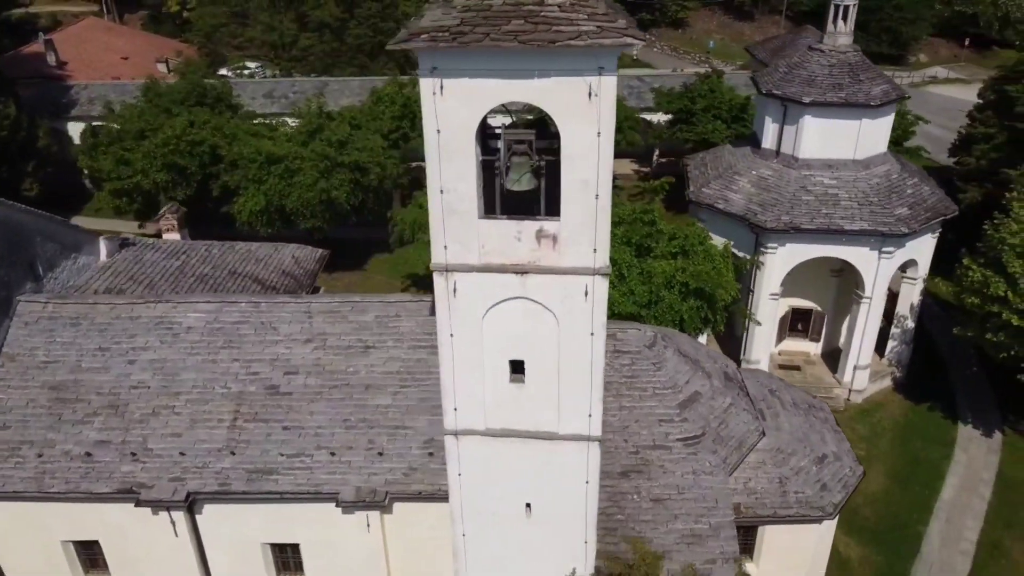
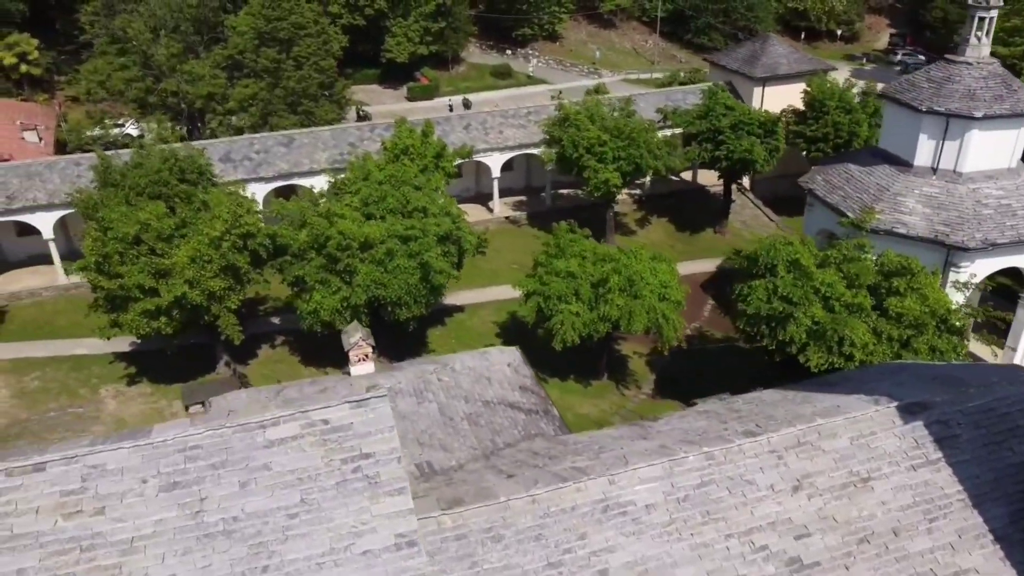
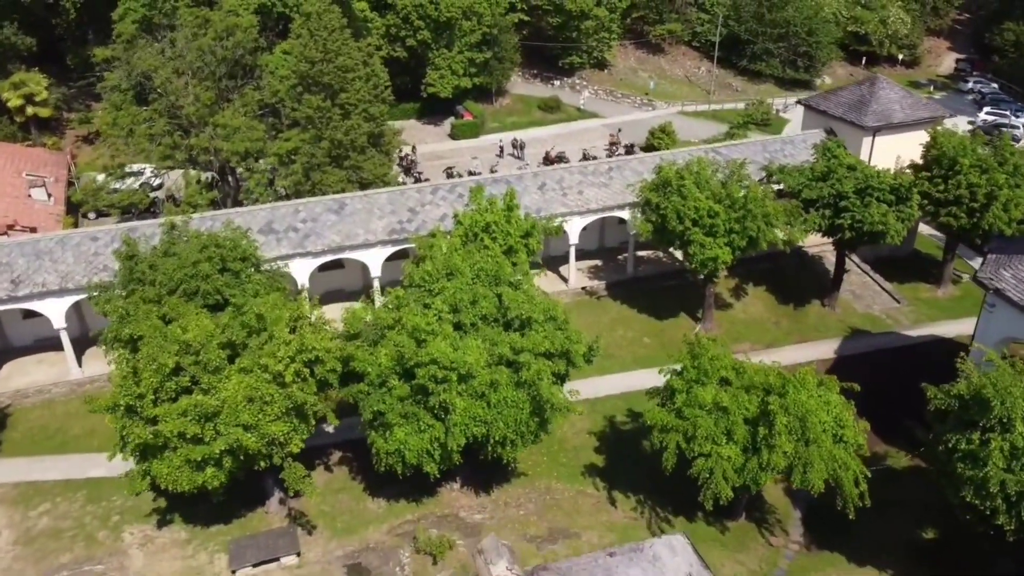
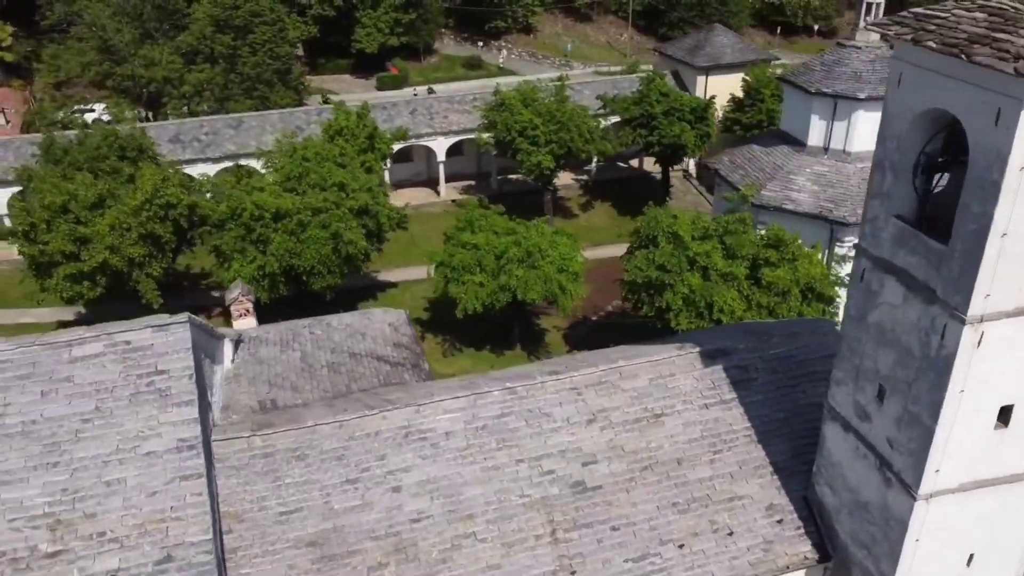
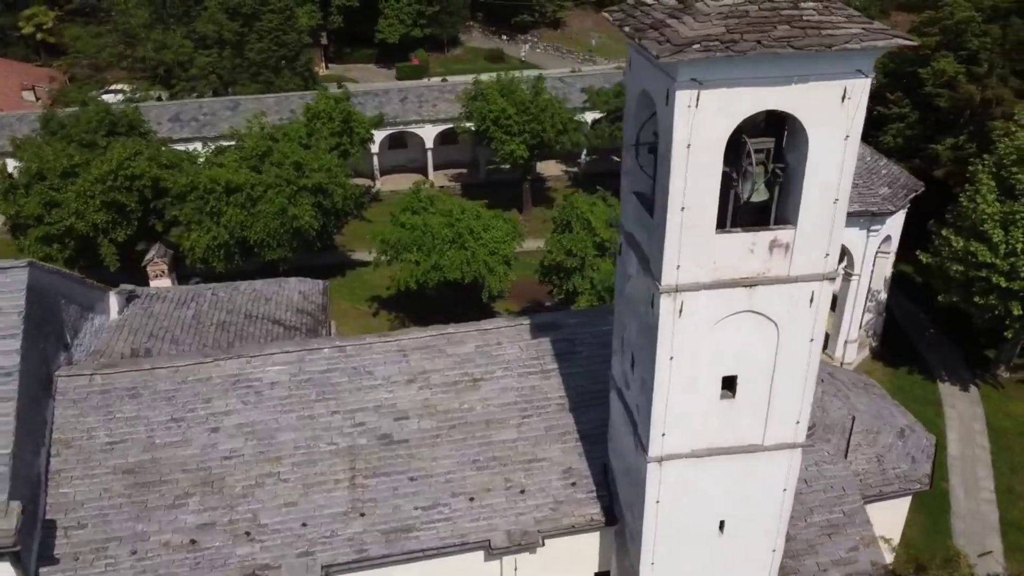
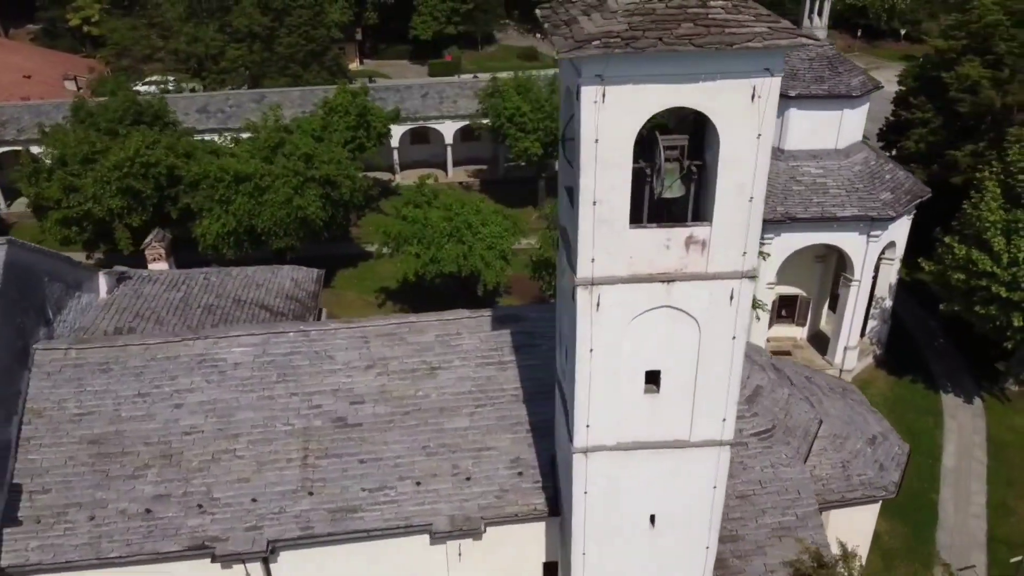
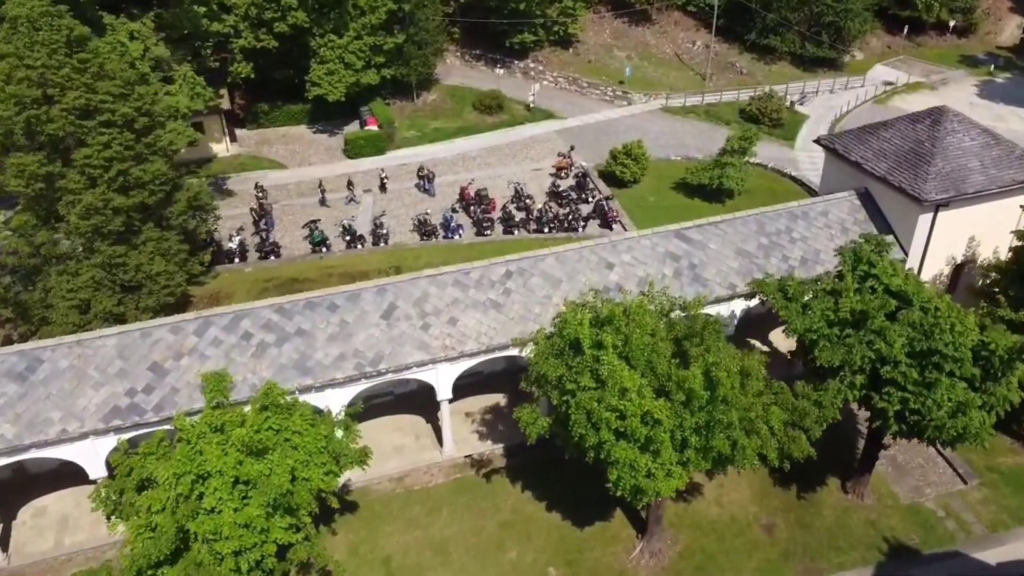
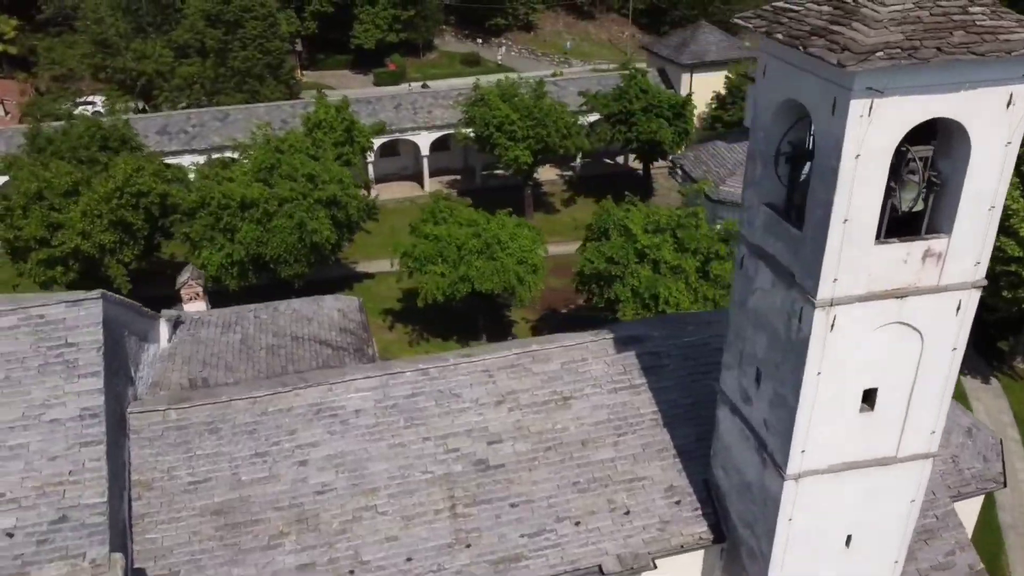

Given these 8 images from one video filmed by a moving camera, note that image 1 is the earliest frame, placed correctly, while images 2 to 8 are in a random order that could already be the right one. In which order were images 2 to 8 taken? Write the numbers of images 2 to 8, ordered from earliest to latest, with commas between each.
6, 5, 8, 4, 2, 3, 7
